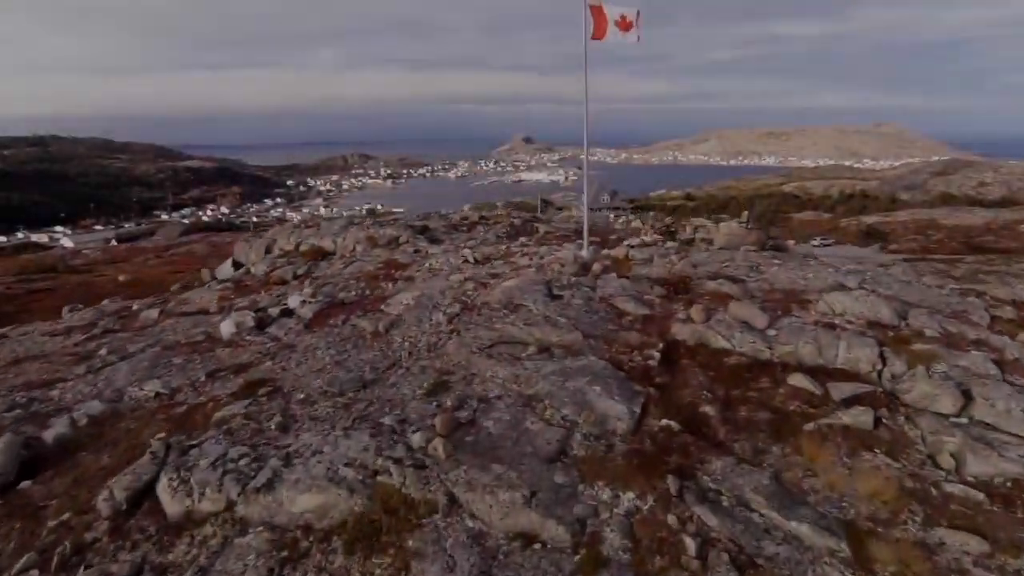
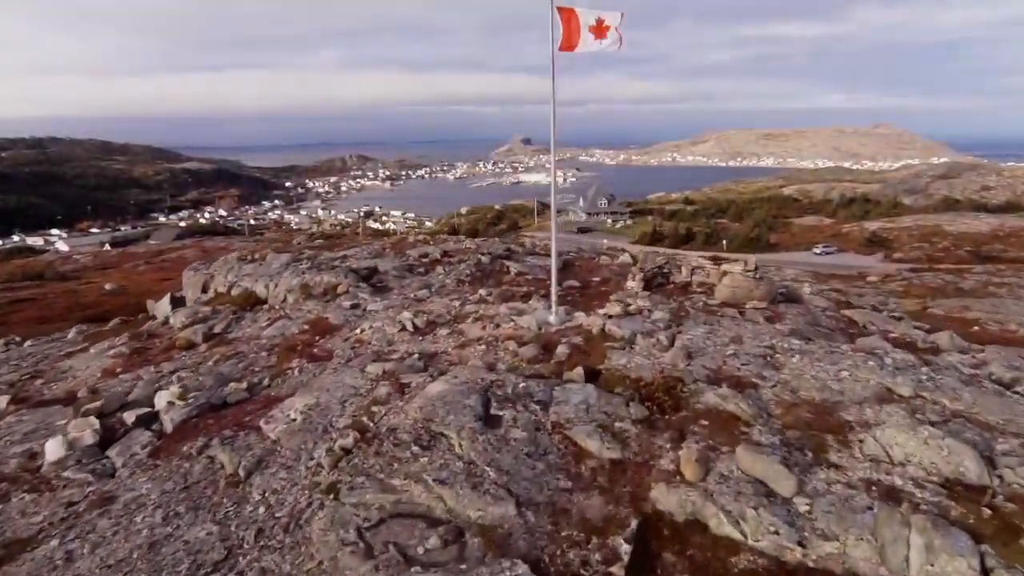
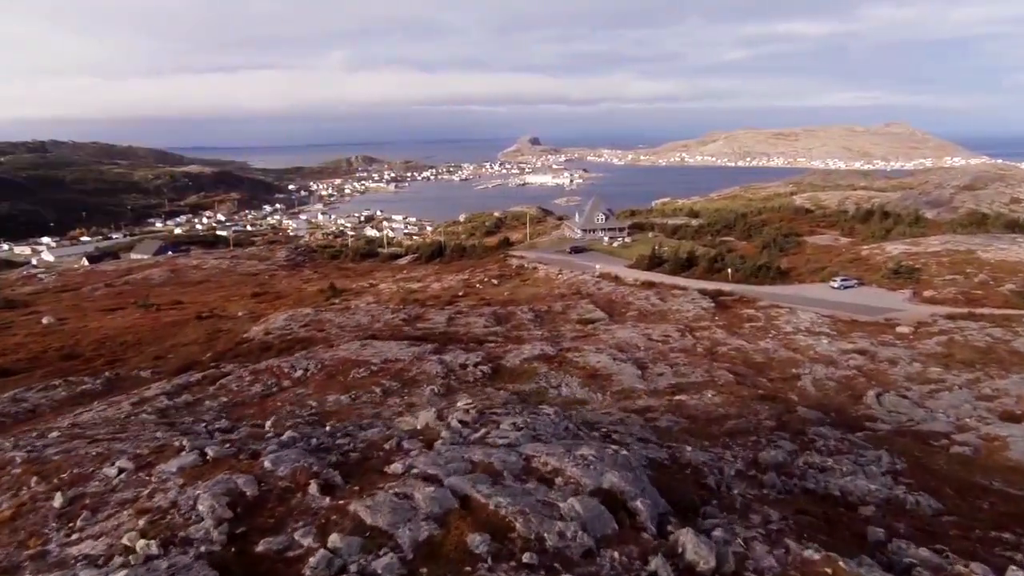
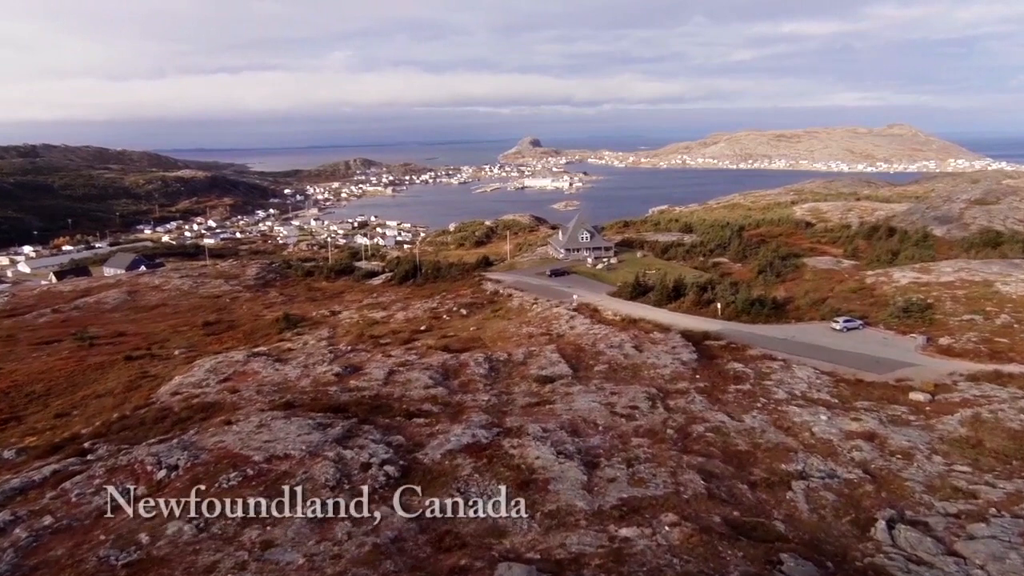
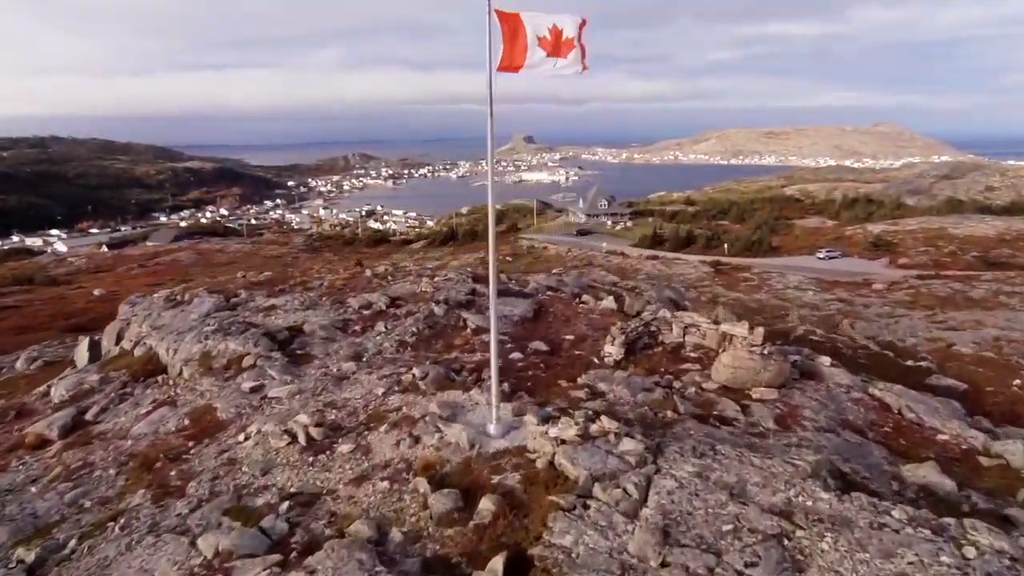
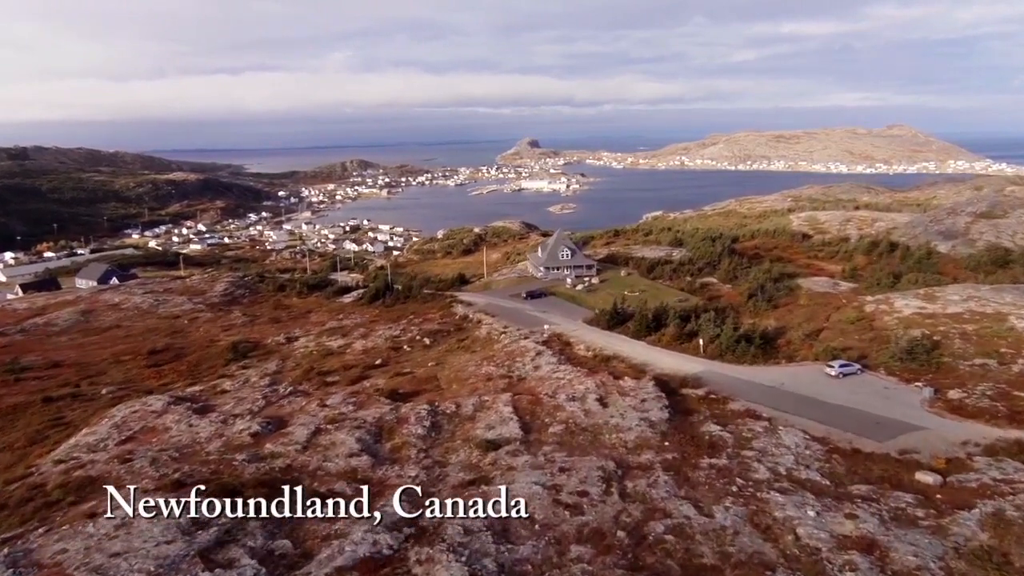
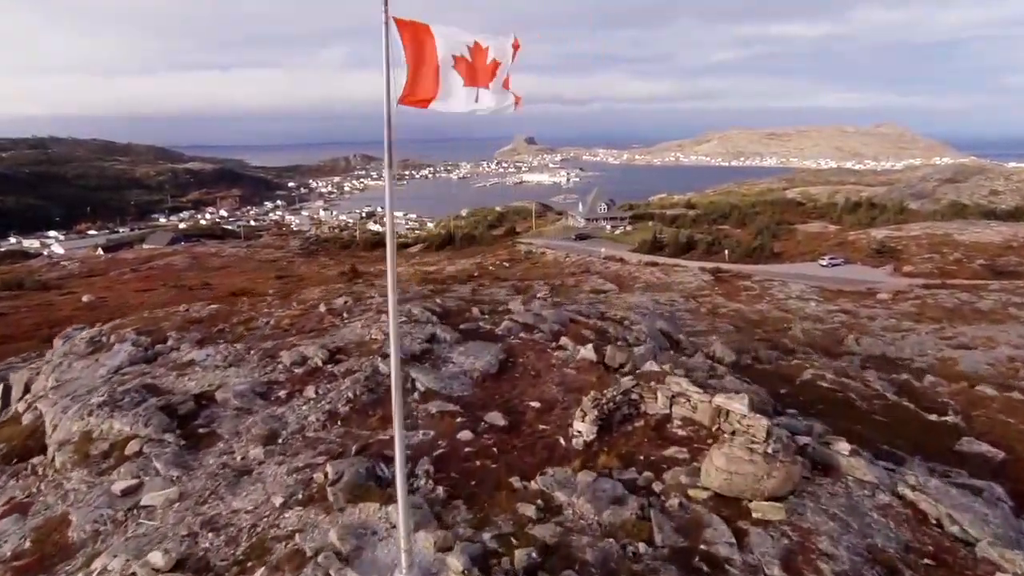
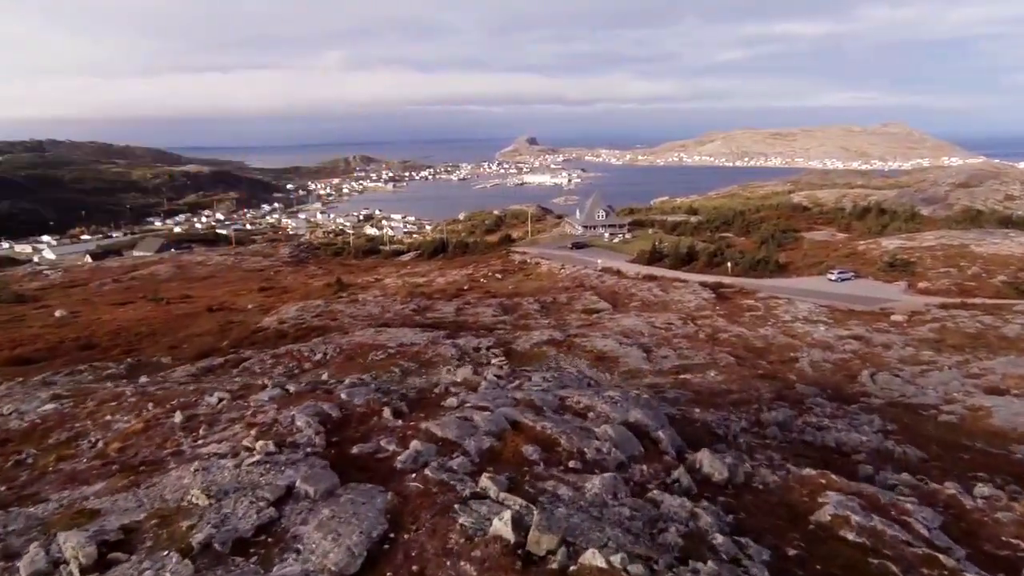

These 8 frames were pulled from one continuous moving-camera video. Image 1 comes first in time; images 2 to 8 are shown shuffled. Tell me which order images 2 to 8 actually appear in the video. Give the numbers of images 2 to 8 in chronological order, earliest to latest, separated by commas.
2, 5, 7, 8, 3, 4, 6
